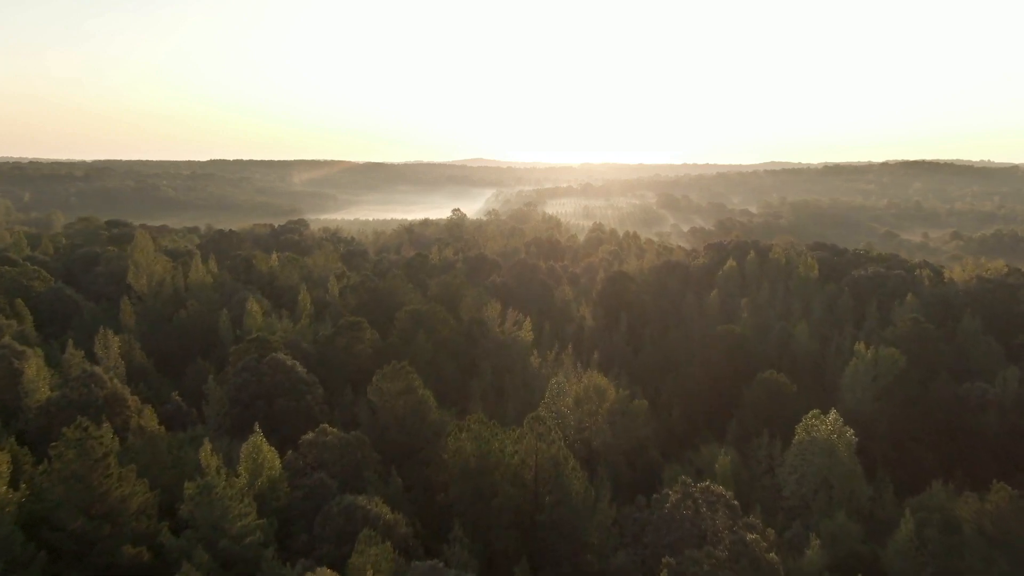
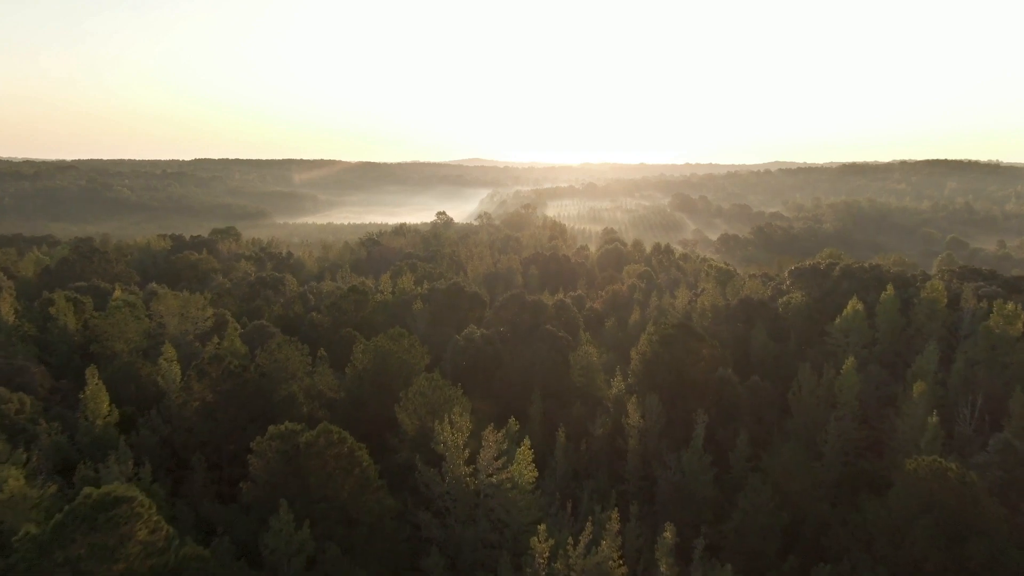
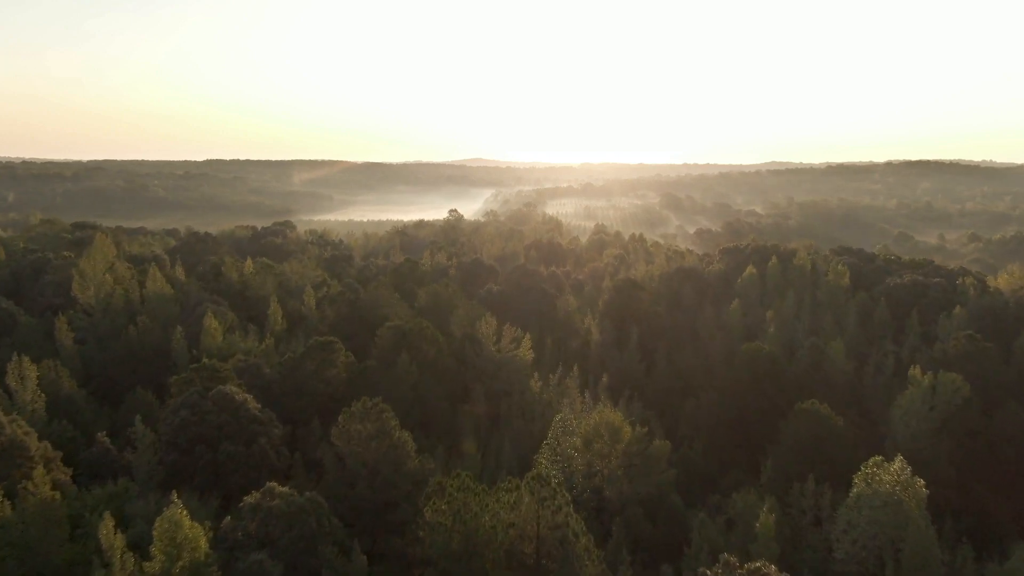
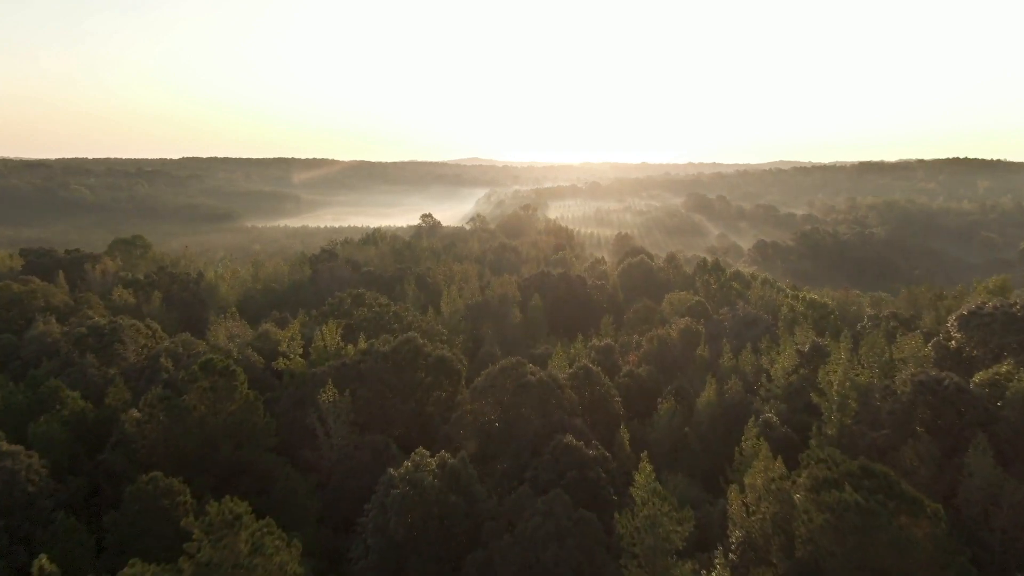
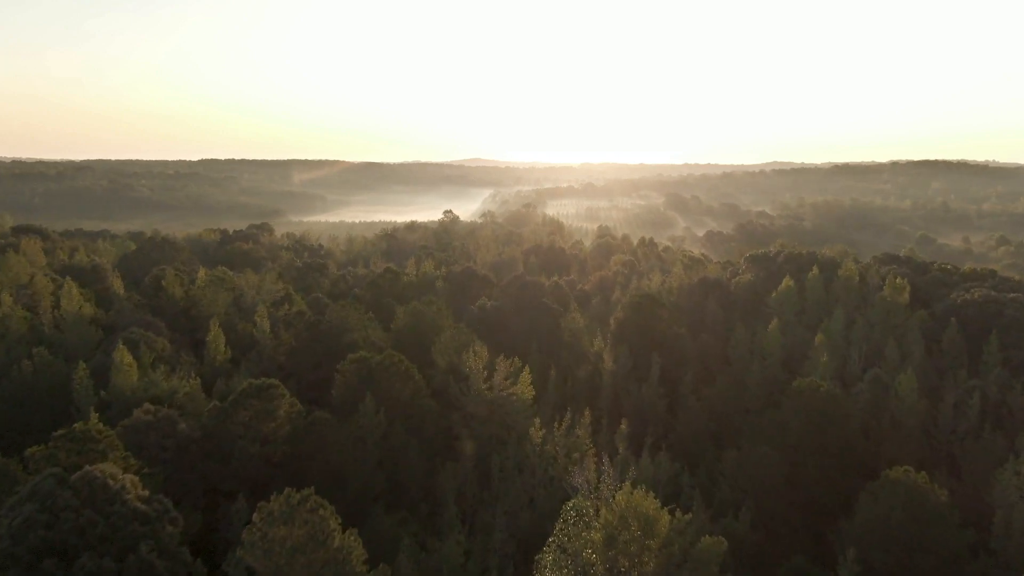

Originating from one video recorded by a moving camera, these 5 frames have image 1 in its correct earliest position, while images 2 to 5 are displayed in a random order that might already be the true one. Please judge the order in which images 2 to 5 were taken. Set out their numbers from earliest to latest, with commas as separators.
3, 5, 2, 4
